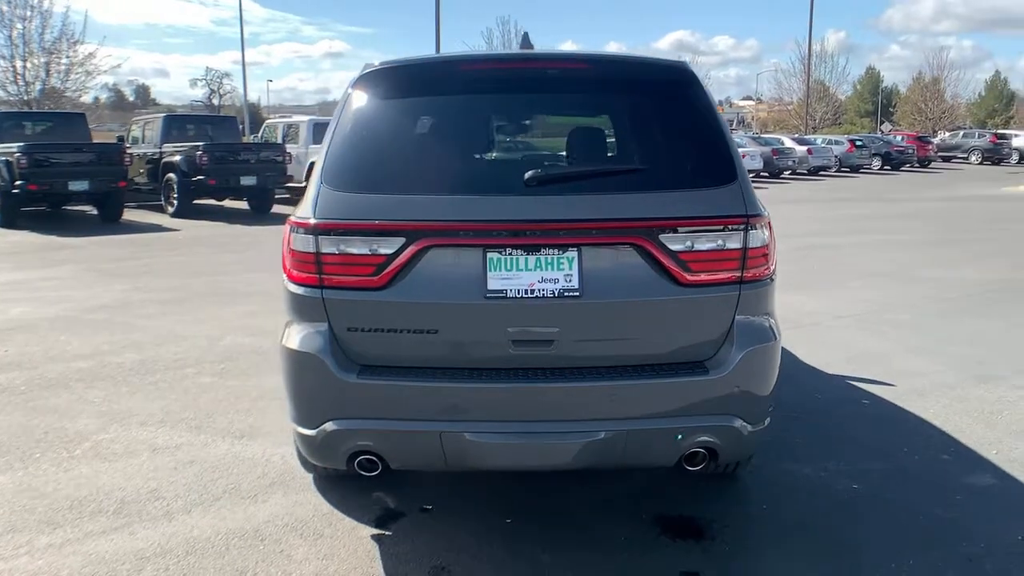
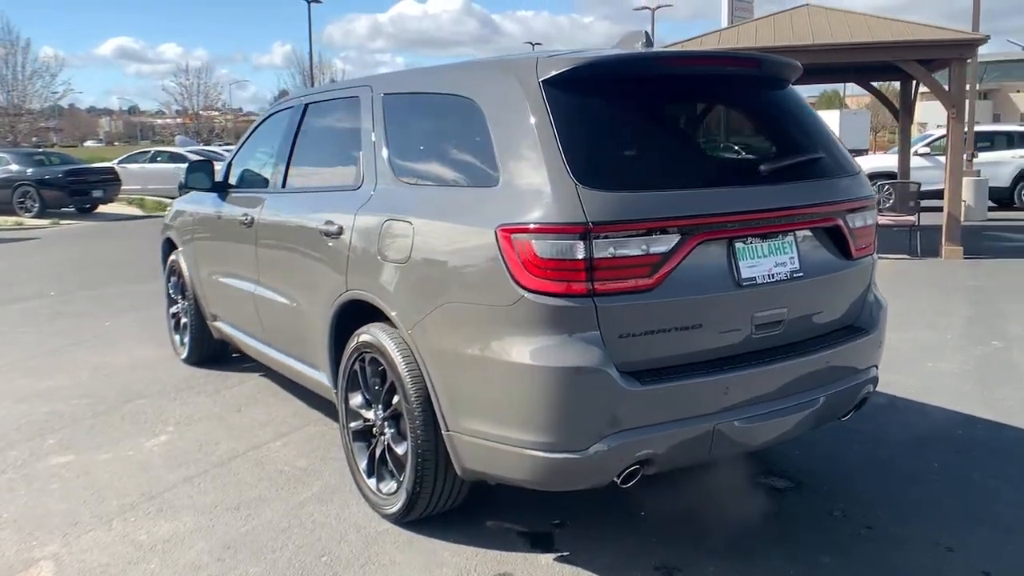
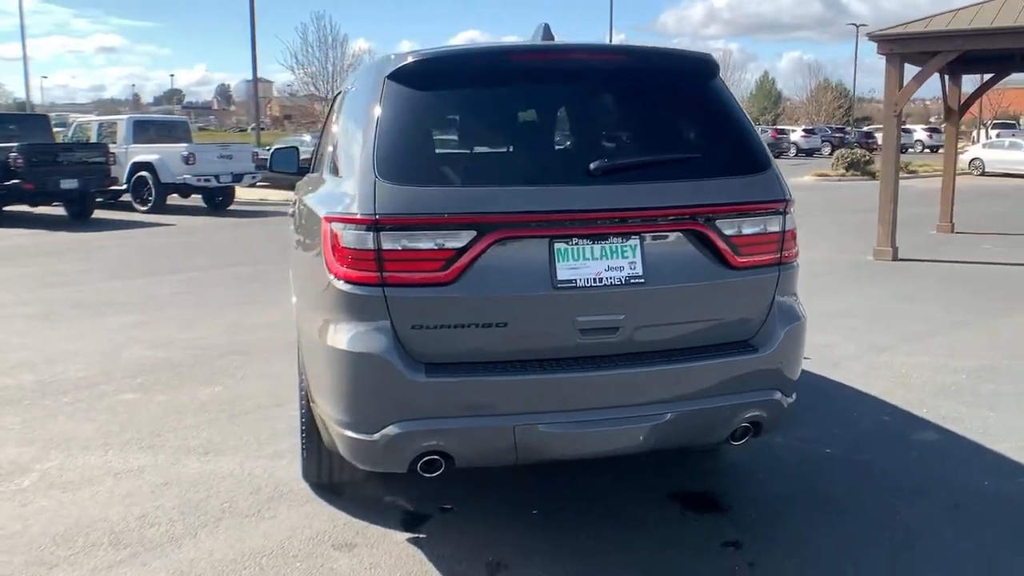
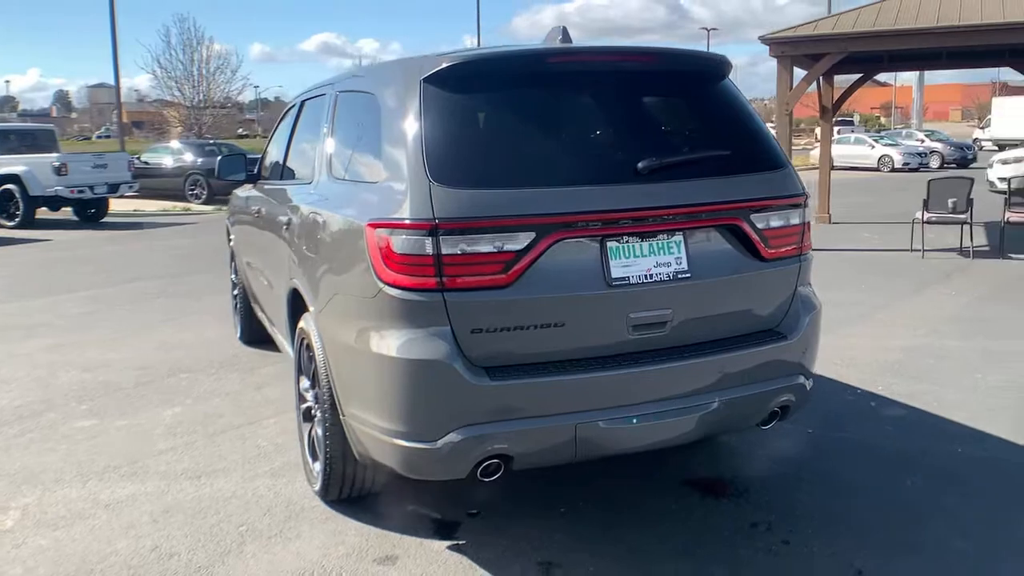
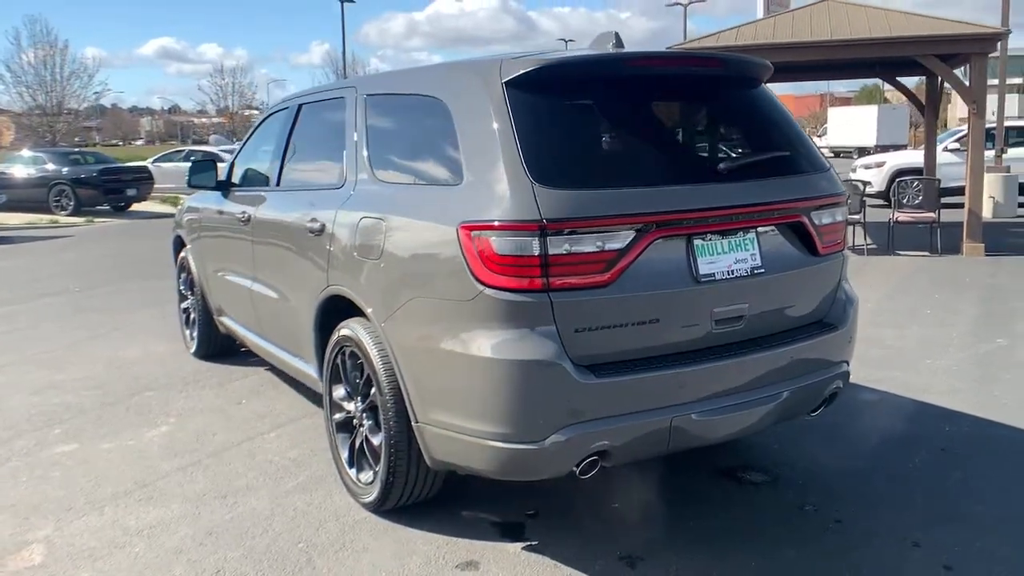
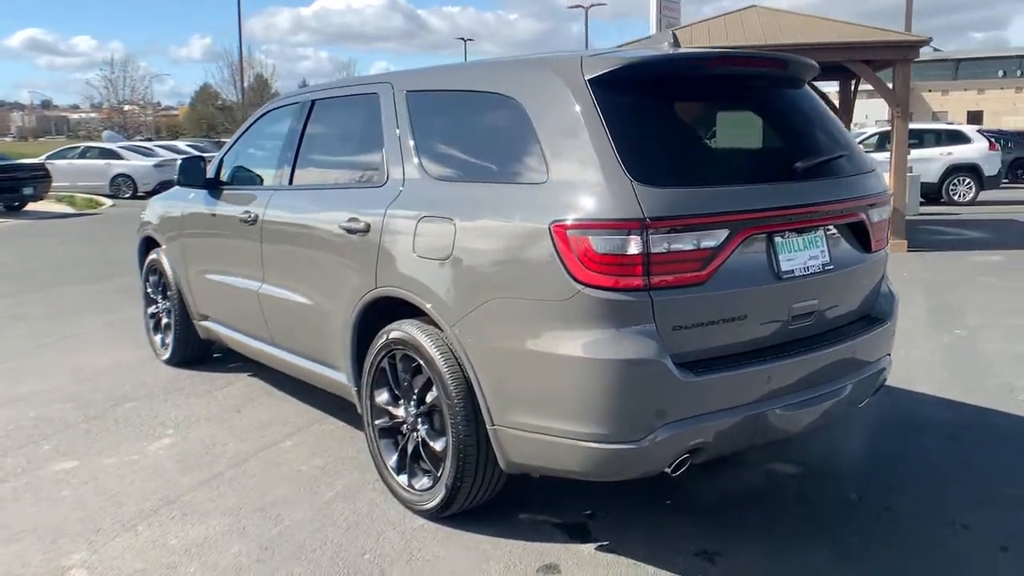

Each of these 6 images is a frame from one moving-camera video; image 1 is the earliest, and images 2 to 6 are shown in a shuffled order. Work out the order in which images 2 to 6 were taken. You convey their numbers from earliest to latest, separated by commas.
3, 4, 5, 2, 6
